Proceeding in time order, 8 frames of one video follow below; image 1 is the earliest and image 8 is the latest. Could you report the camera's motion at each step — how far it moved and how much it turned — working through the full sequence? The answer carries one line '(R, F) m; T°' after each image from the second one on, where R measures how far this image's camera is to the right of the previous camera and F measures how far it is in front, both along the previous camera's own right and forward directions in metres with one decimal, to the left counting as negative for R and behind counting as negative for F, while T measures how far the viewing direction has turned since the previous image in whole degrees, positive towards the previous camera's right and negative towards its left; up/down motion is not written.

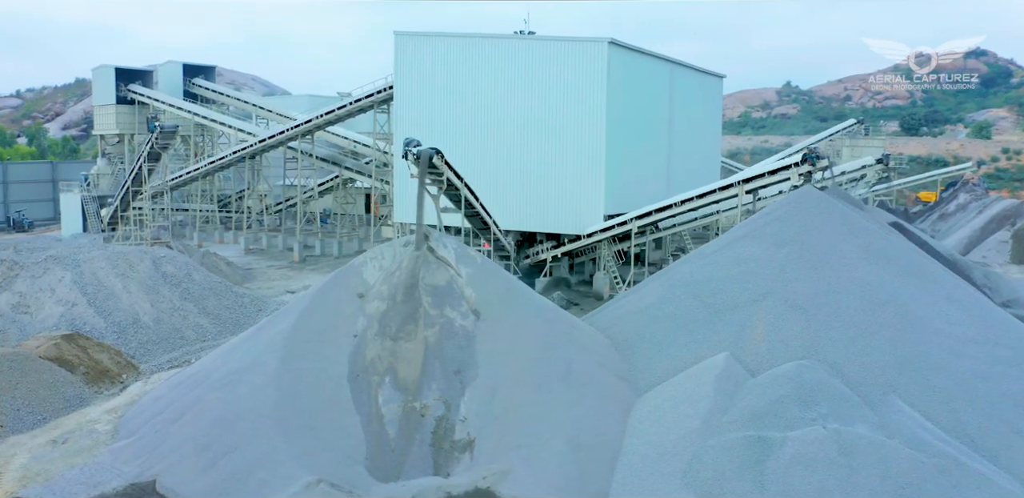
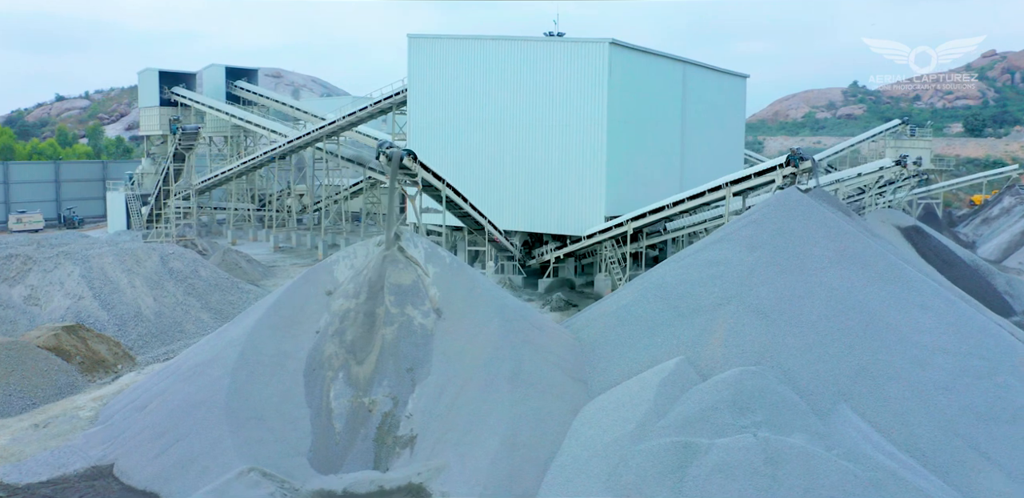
(+1.4, 0.0) m; -5°
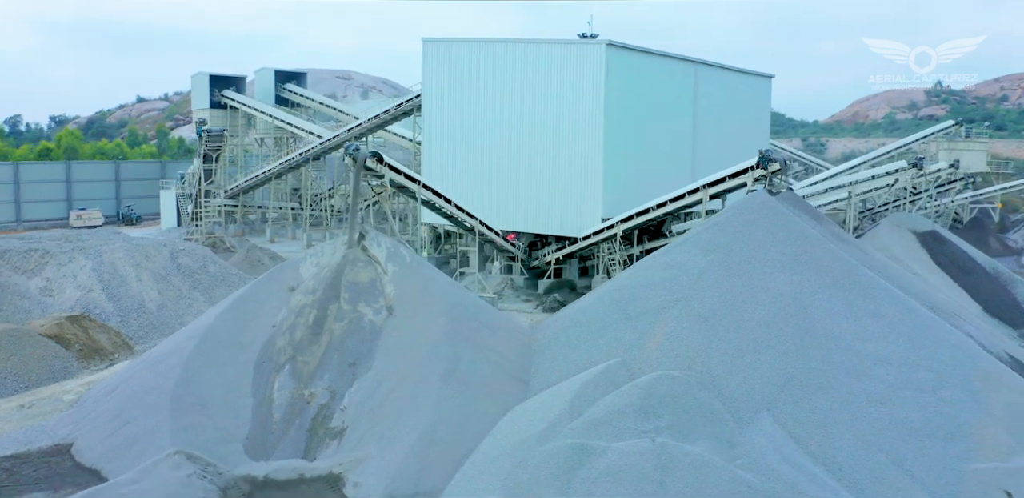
(+1.9, -0.1) m; -6°
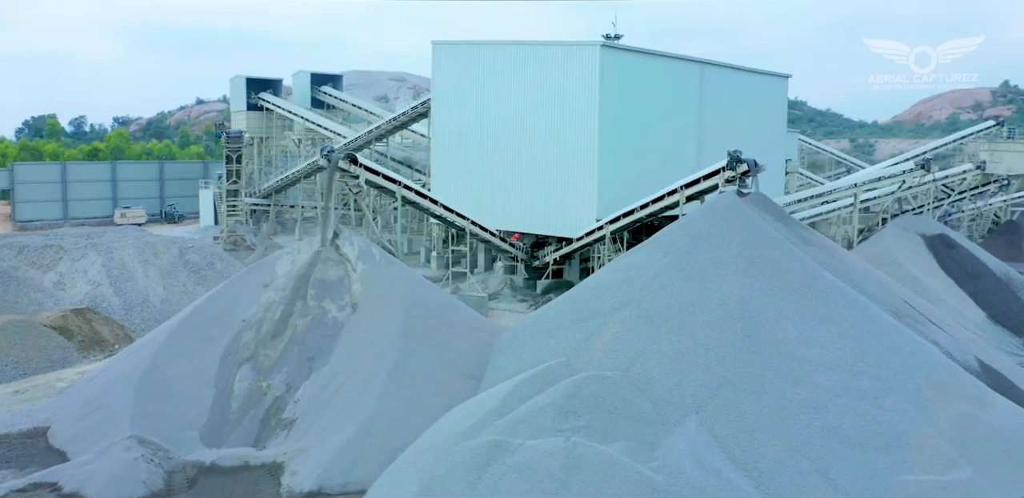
(+1.5, -0.1) m; -5°
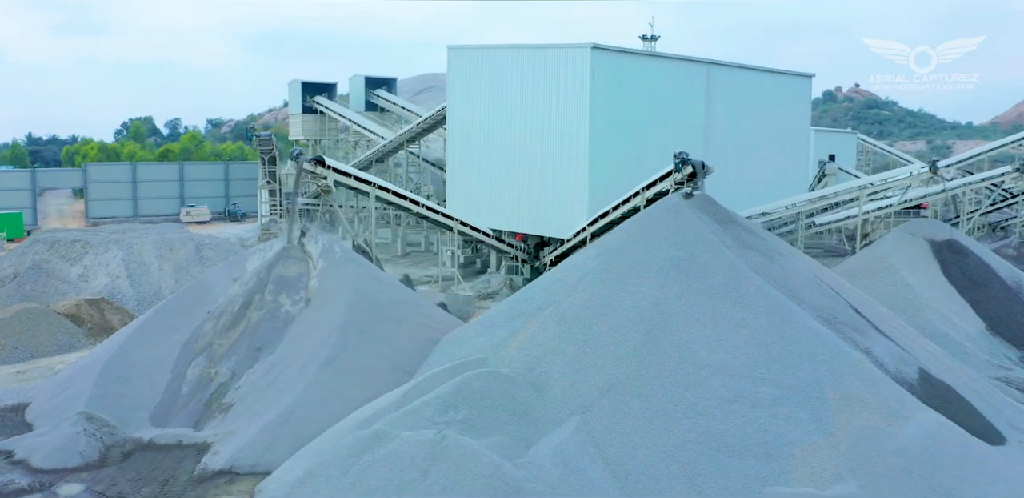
(+2.4, -0.2) m; -8°
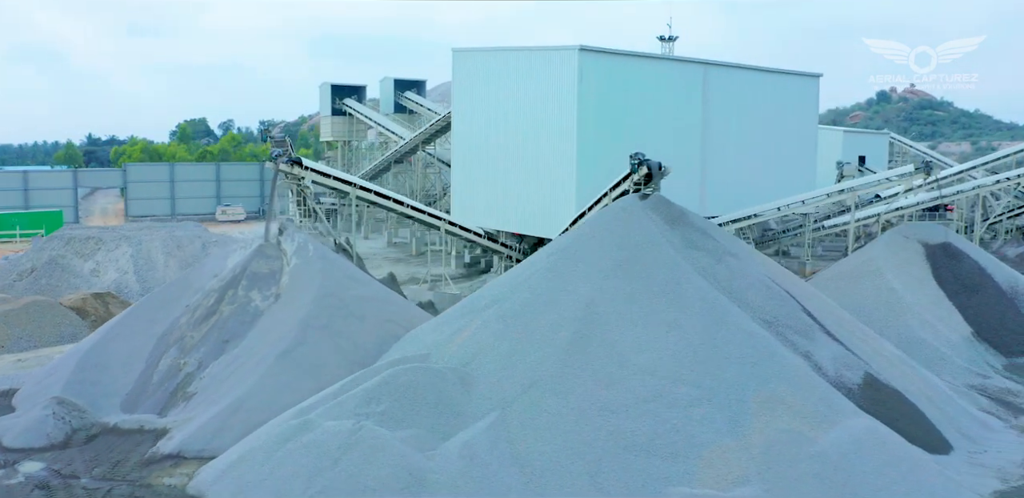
(+1.6, -0.2) m; -5°
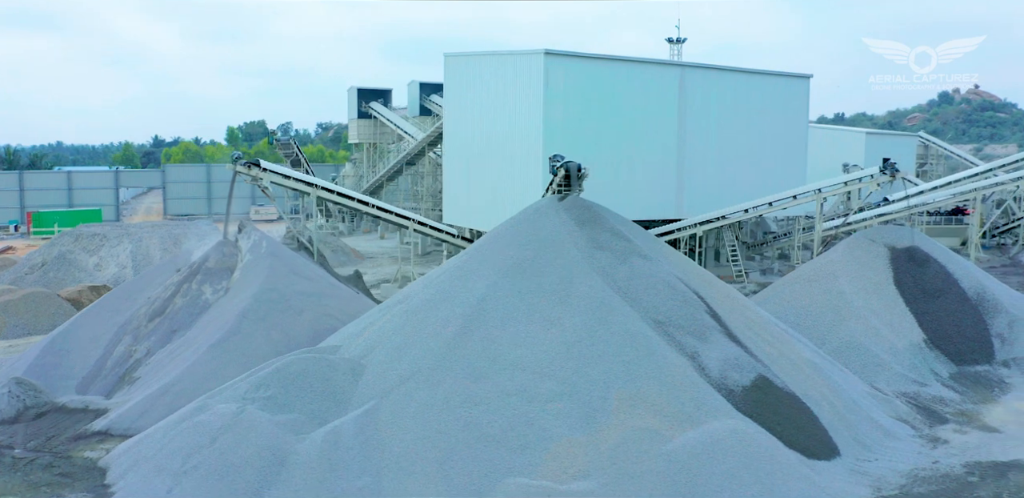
(+2.4, -0.3) m; -6°
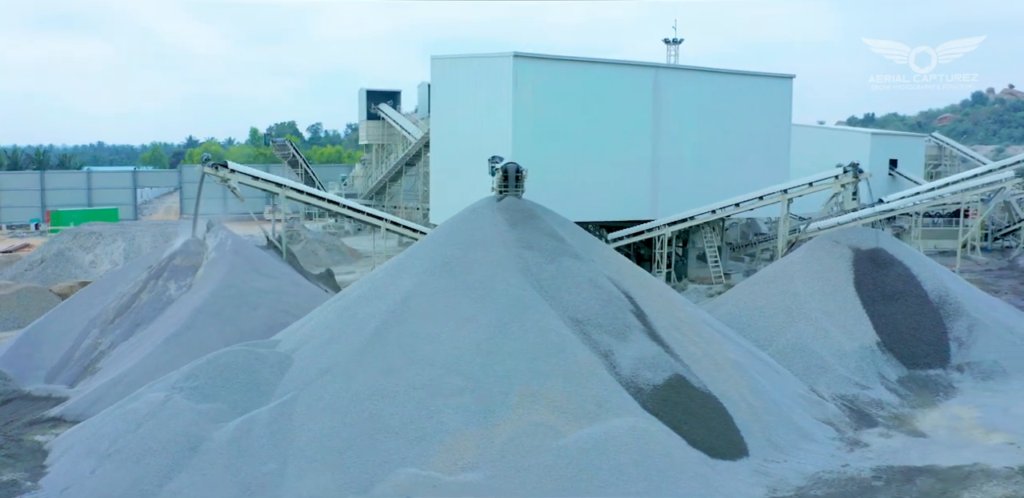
(+1.6, -0.2) m; -4°
